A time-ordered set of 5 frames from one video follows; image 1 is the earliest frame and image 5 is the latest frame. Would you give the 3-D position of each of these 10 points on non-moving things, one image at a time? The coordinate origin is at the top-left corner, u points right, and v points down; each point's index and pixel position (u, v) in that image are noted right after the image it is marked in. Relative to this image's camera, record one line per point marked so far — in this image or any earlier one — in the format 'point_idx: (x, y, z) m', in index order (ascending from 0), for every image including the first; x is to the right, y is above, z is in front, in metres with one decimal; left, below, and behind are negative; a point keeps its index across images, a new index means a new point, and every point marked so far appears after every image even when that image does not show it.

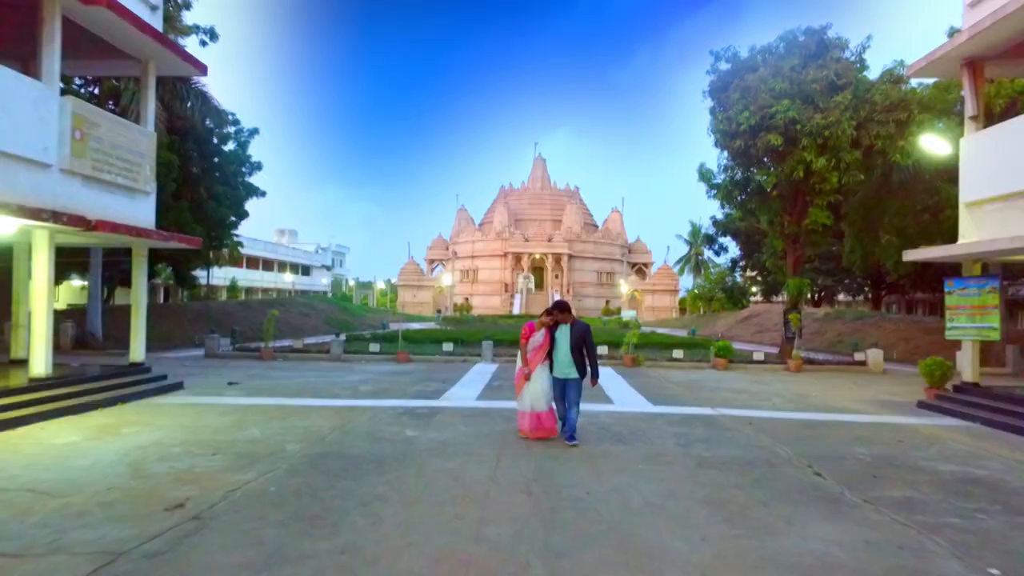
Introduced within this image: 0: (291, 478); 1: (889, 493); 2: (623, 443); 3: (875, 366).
0: (-1.9, -1.6, +4.9) m
1: (+3.1, -1.7, +4.8) m
2: (+1.2, -1.7, +6.5) m
3: (+8.5, -1.8, +13.5) m
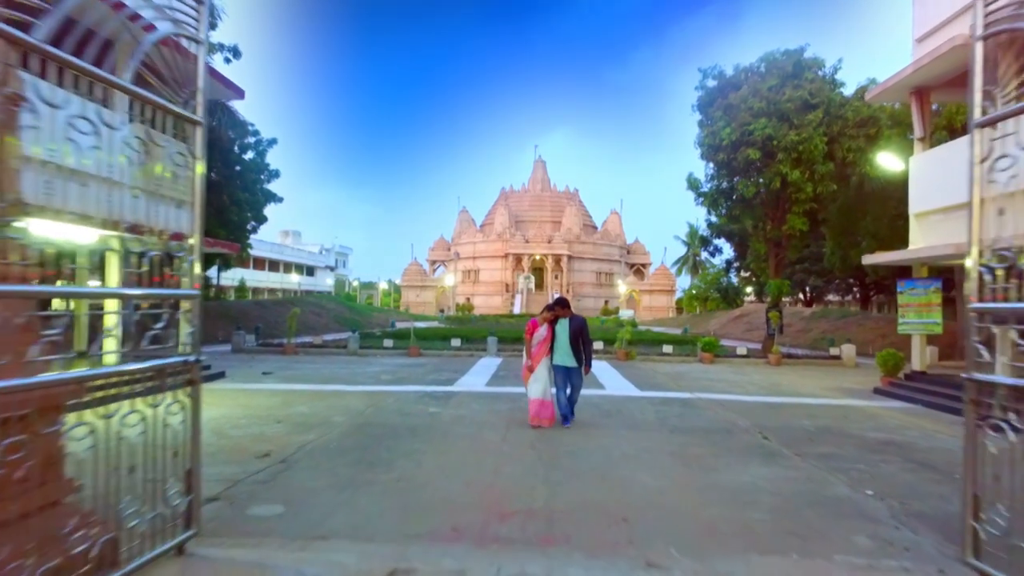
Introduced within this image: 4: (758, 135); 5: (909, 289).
0: (-1.8, -1.6, +6.2) m
1: (+3.2, -1.7, +6.1) m
2: (+1.3, -1.7, +7.7) m
3: (+8.6, -1.8, +14.8) m
4: (+6.2, +3.8, +14.7) m
5: (+7.3, 0.0, +10.7) m
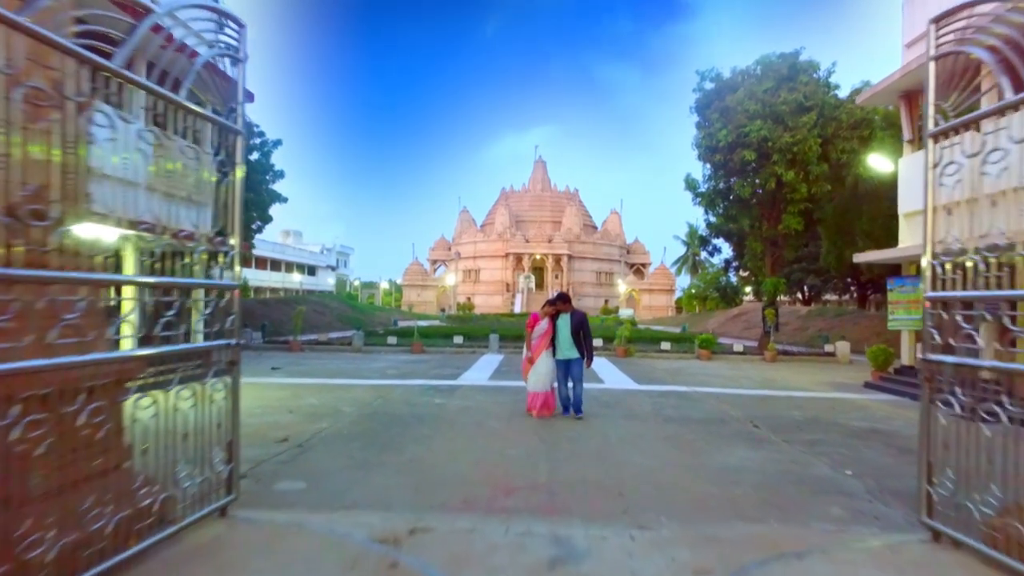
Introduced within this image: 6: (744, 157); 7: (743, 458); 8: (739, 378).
0: (-1.7, -1.6, +6.5) m
1: (+3.2, -1.6, +6.4) m
2: (+1.4, -1.7, +8.1) m
3: (+8.6, -1.8, +15.1) m
4: (+6.2, +3.9, +15.0) m
5: (+7.3, 0.0, +11.0) m
6: (+6.1, +3.4, +15.2) m
7: (+2.1, -1.6, +5.3) m
8: (+4.7, -1.9, +12.1) m
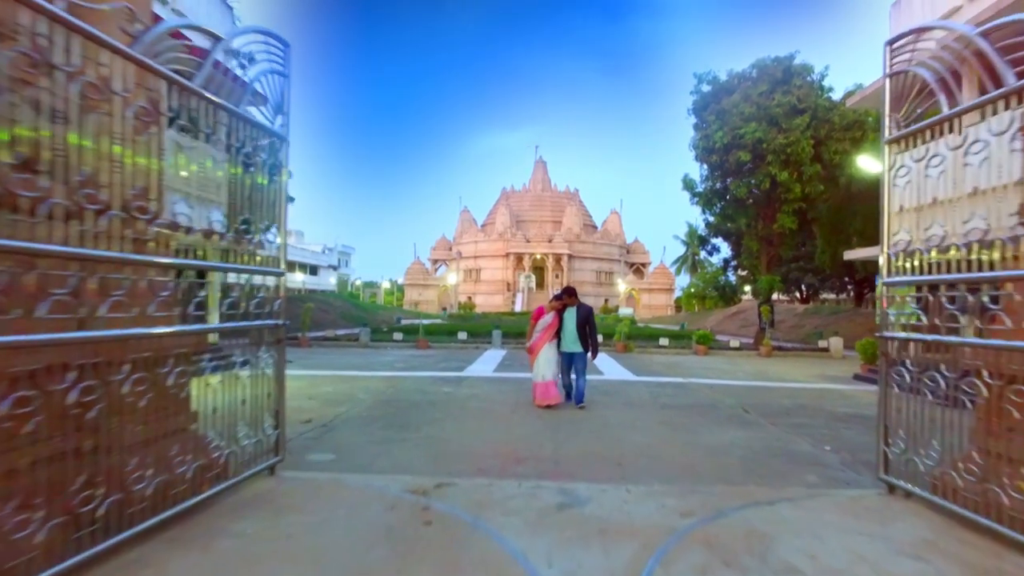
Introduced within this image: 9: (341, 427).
0: (-1.7, -1.5, +7.0) m
1: (+3.3, -1.6, +6.9) m
2: (+1.4, -1.6, +8.5) m
3: (+8.7, -1.7, +15.6) m
4: (+6.3, +4.0, +15.5) m
5: (+7.4, +0.1, +11.5) m
6: (+6.1, +3.5, +15.7) m
7: (+2.2, -1.5, +5.8) m
8: (+4.8, -1.8, +12.6) m
9: (-1.8, -1.4, +6.1) m
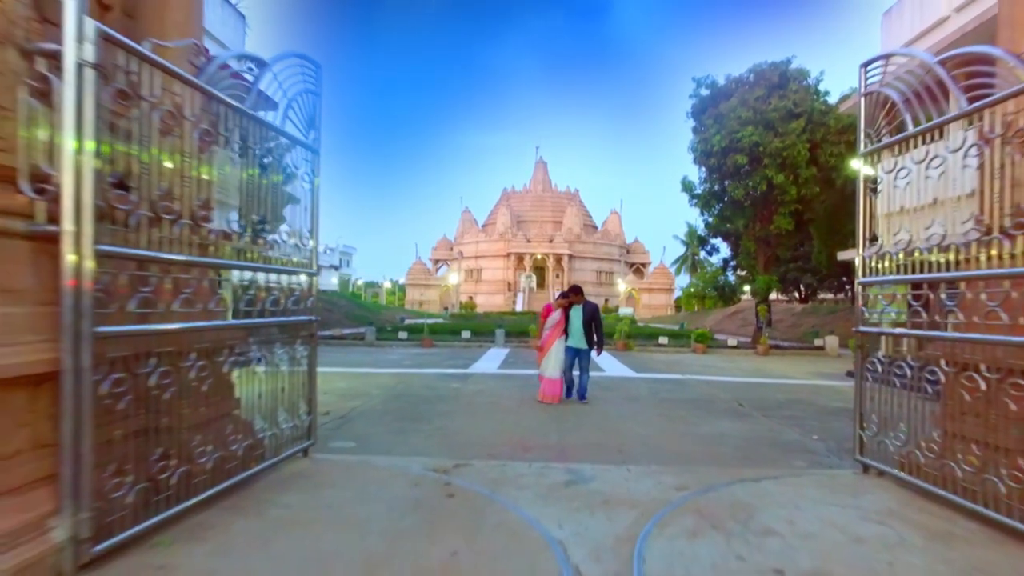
0: (-1.6, -1.5, +7.4) m
1: (+3.4, -1.6, +7.2) m
2: (+1.5, -1.6, +8.9) m
3: (+8.8, -1.7, +16.0) m
4: (+6.4, +4.0, +15.9) m
5: (+7.5, +0.1, +11.8) m
6: (+6.2, +3.5, +16.0) m
7: (+2.3, -1.5, +6.2) m
8: (+4.9, -1.8, +13.0) m
9: (-1.7, -1.4, +6.4) m
